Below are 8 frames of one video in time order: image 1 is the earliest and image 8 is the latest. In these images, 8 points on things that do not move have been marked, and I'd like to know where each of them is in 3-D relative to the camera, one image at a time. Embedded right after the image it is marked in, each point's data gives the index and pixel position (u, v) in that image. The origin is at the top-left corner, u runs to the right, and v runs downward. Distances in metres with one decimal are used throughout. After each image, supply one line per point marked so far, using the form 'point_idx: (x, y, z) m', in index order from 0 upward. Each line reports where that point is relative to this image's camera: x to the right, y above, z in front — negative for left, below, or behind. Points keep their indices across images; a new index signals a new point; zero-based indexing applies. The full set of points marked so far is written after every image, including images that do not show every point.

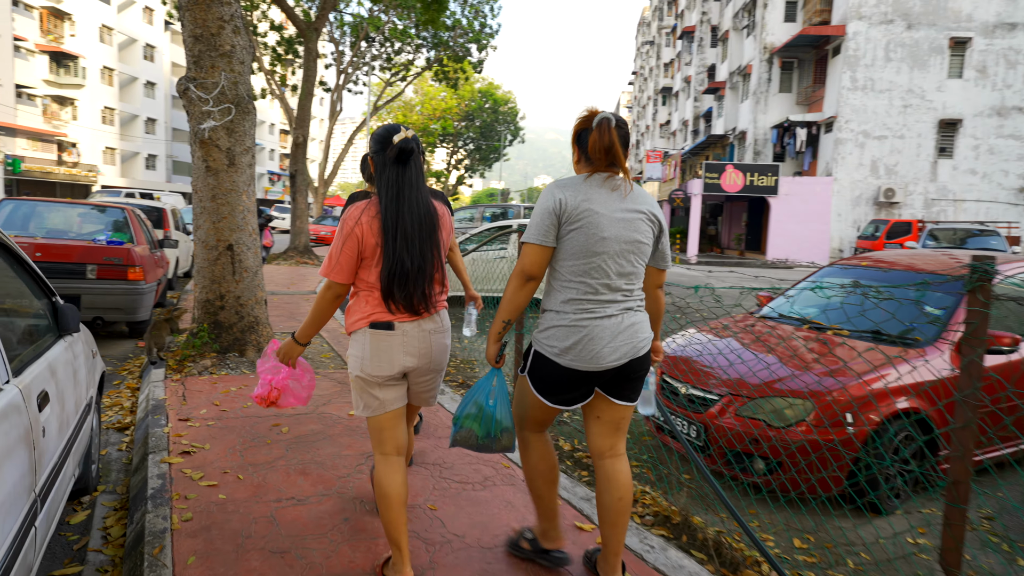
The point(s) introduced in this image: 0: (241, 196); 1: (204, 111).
0: (-2.2, +0.7, +5.0) m
1: (-2.4, +1.4, +4.9) m
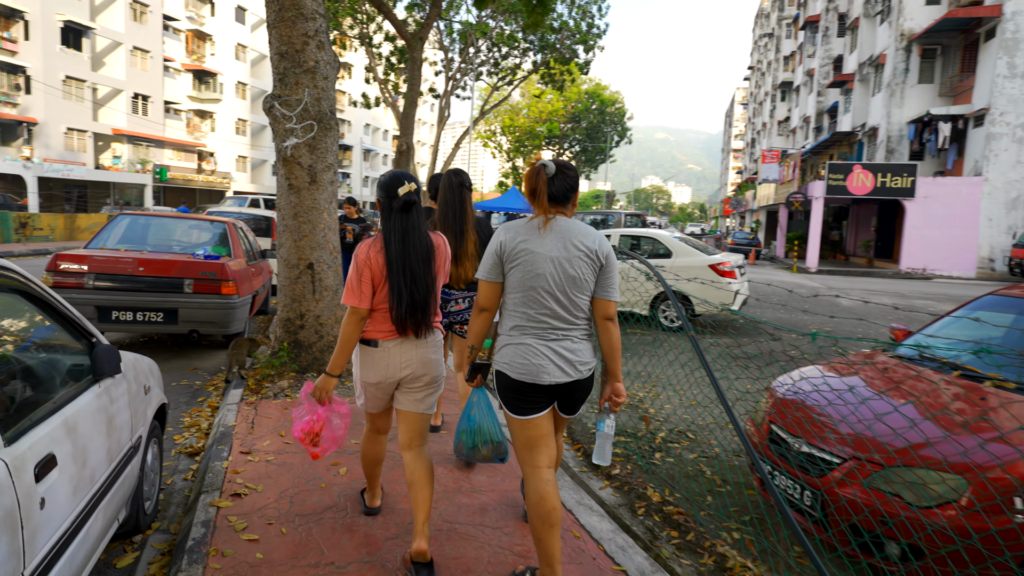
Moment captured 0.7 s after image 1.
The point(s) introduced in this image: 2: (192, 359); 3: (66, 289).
0: (-1.5, +0.6, +4.9) m
1: (-1.7, +1.2, +4.8) m
2: (-3.0, -0.7, +5.8) m
3: (-3.9, 0.0, +5.4) m
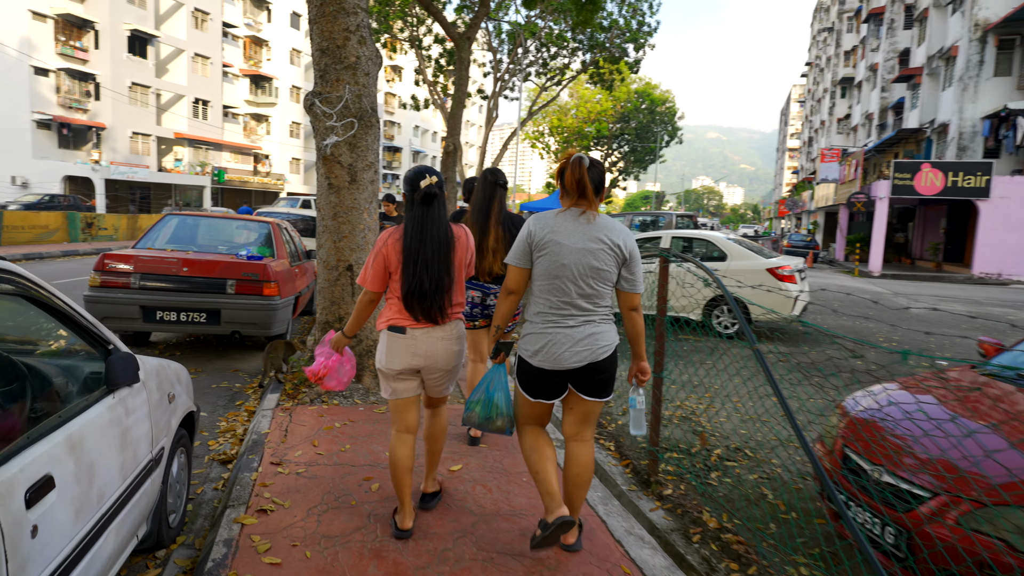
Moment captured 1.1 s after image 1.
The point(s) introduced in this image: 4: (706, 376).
0: (-1.1, +0.6, +4.8) m
1: (-1.4, +1.2, +4.7) m
2: (-2.6, -0.7, +5.8) m
3: (-3.5, 0.0, +5.5) m
4: (+1.5, -0.7, +4.9) m
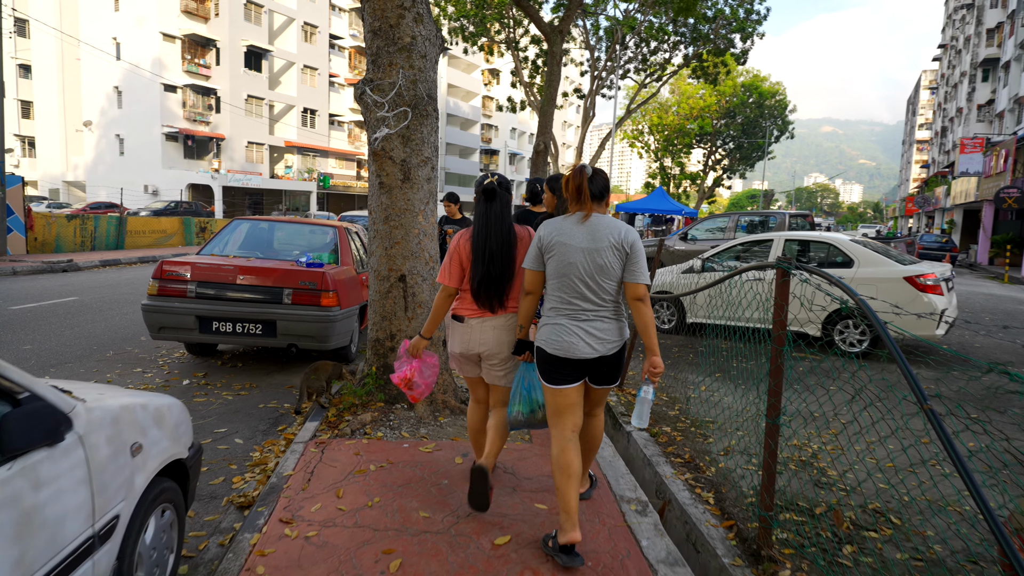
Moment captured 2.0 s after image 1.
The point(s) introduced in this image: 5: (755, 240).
0: (-0.6, +0.5, +4.2) m
1: (-0.9, +1.1, +4.1) m
2: (-1.9, -0.8, +5.4) m
3: (-2.8, -0.1, +5.2) m
4: (+2.0, -0.8, +3.9) m
5: (+3.6, +0.7, +9.1) m
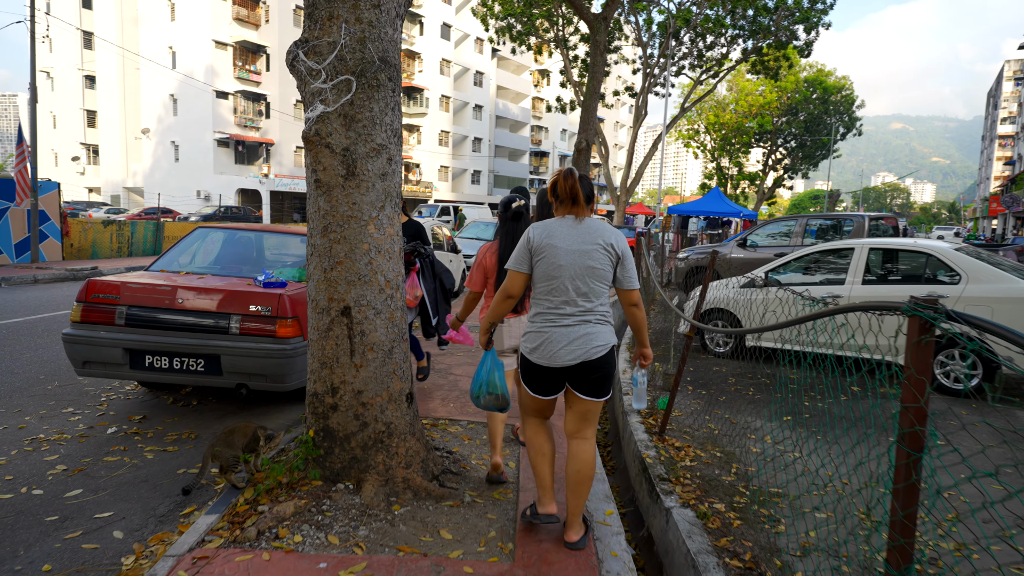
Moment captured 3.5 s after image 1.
0: (-0.7, +0.3, +3.0) m
1: (-1.0, +1.0, +3.0) m
2: (-1.9, -0.9, +4.3) m
3: (-2.8, -0.3, +4.2) m
4: (+1.9, -1.0, +2.5) m
5: (+3.9, +0.5, +7.6) m
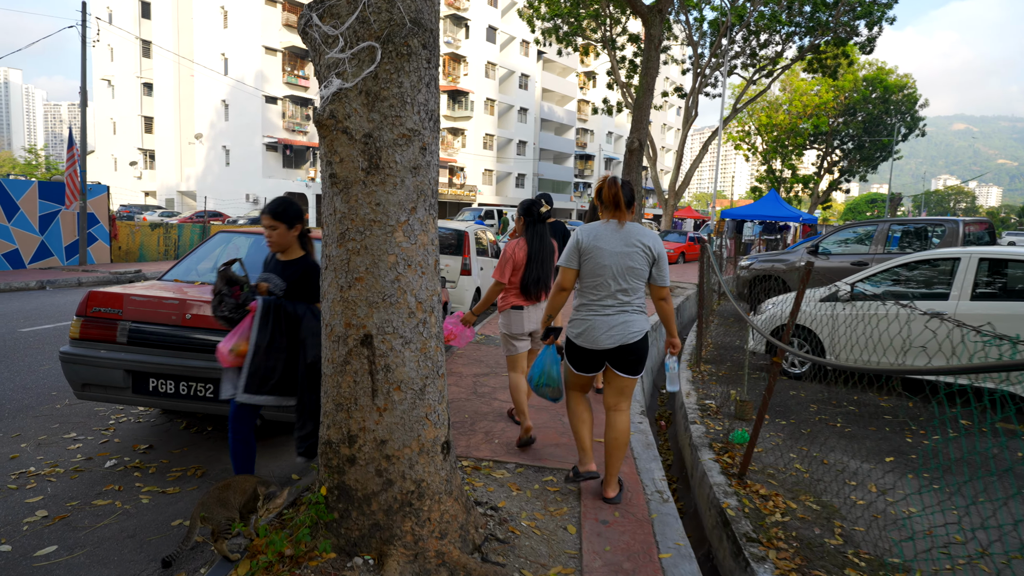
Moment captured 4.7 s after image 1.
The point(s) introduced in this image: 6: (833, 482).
0: (-0.5, +0.2, +2.4) m
1: (-0.7, +0.9, +2.4) m
2: (-1.5, -1.0, +3.8) m
3: (-2.5, -0.3, +3.7) m
4: (+2.1, -1.1, +1.7) m
5: (+4.4, +0.3, +6.7) m
6: (+2.3, -1.4, +4.4) m
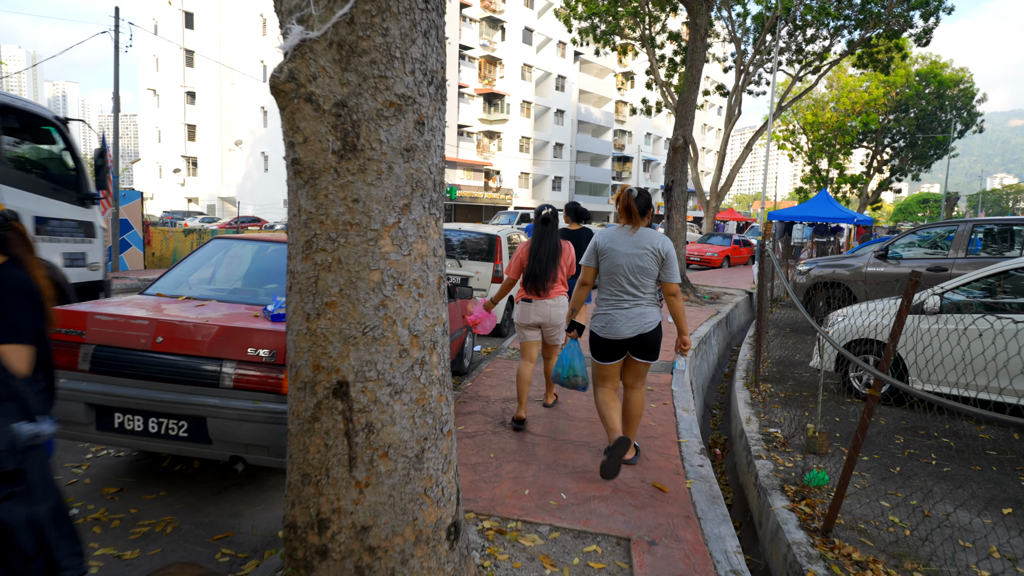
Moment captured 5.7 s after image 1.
0: (-0.4, +0.1, +1.7) m
1: (-0.6, +0.8, +1.7) m
2: (-1.4, -1.1, +3.2) m
3: (-2.3, -0.4, +3.2) m
4: (+2.2, -1.2, +0.9) m
5: (+4.8, +0.2, +5.7) m
6: (+2.5, -1.5, +3.6) m
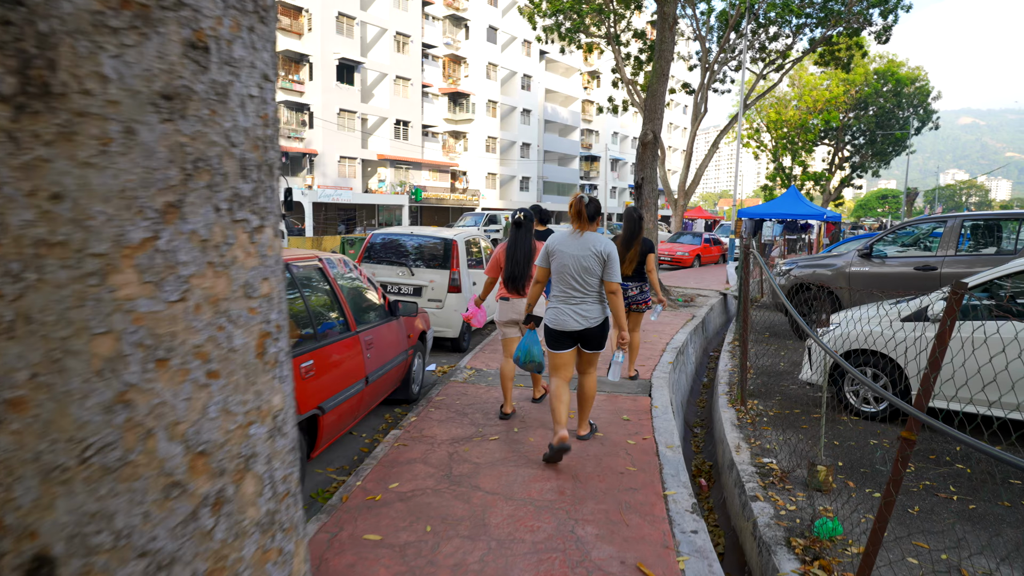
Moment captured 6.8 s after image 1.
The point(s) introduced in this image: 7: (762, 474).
0: (-0.6, 0.0, +0.9) m
1: (-0.8, +0.7, +0.9) m
2: (-1.6, -1.2, +2.3) m
3: (-2.6, -0.6, +2.2) m
4: (+2.0, -1.2, +0.2) m
5: (+4.4, +0.2, +5.1) m
6: (+2.2, -1.5, +2.8) m
7: (+1.8, -1.3, +4.5) m
